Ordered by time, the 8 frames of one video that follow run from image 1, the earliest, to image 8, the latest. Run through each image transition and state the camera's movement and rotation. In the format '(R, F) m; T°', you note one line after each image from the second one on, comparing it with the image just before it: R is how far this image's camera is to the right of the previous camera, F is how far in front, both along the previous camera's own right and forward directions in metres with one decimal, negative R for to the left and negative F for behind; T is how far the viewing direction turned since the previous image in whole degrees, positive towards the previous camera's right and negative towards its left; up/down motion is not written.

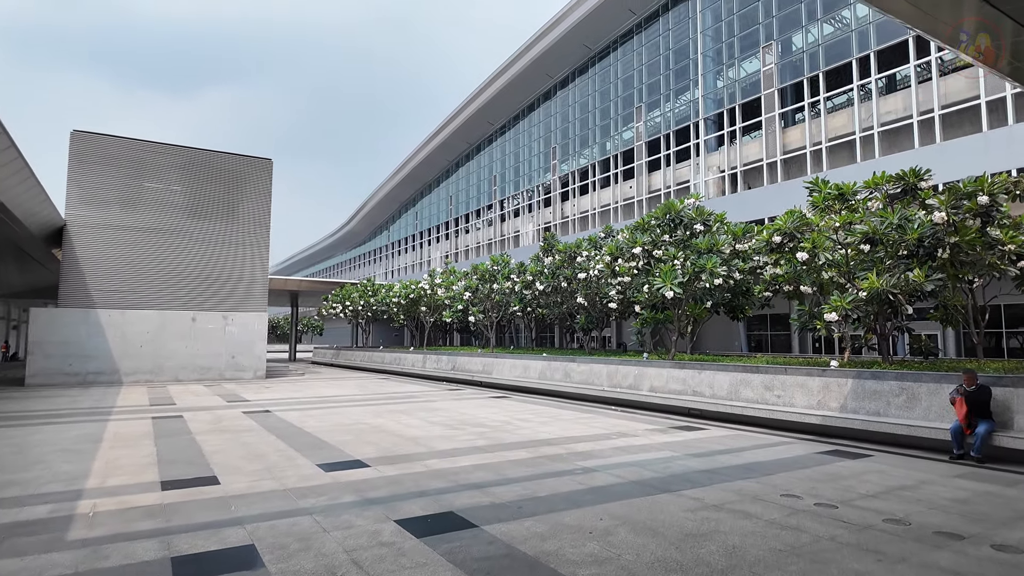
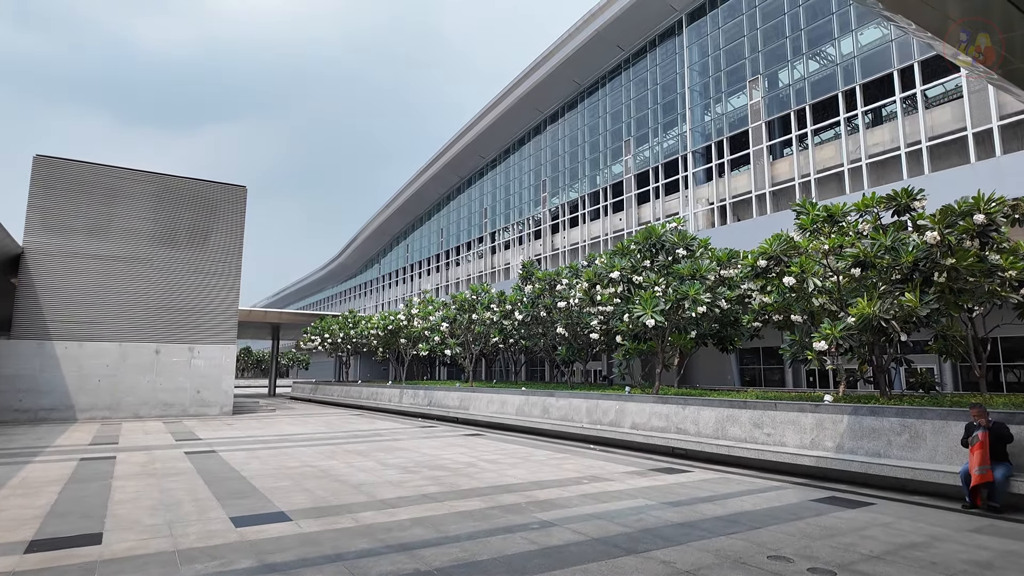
(+0.6, +1.0) m; +1°
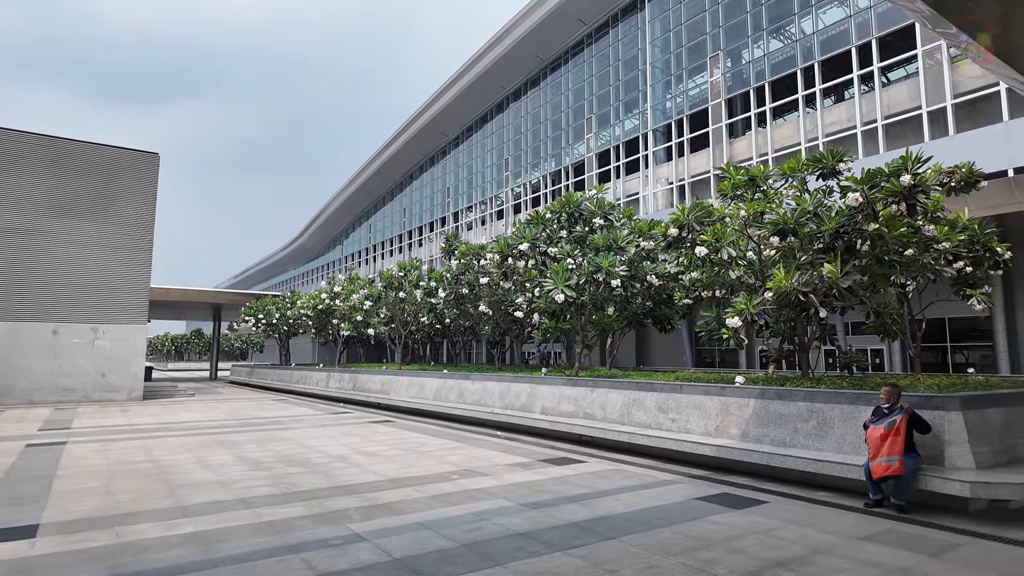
(+1.6, +1.3) m; +3°
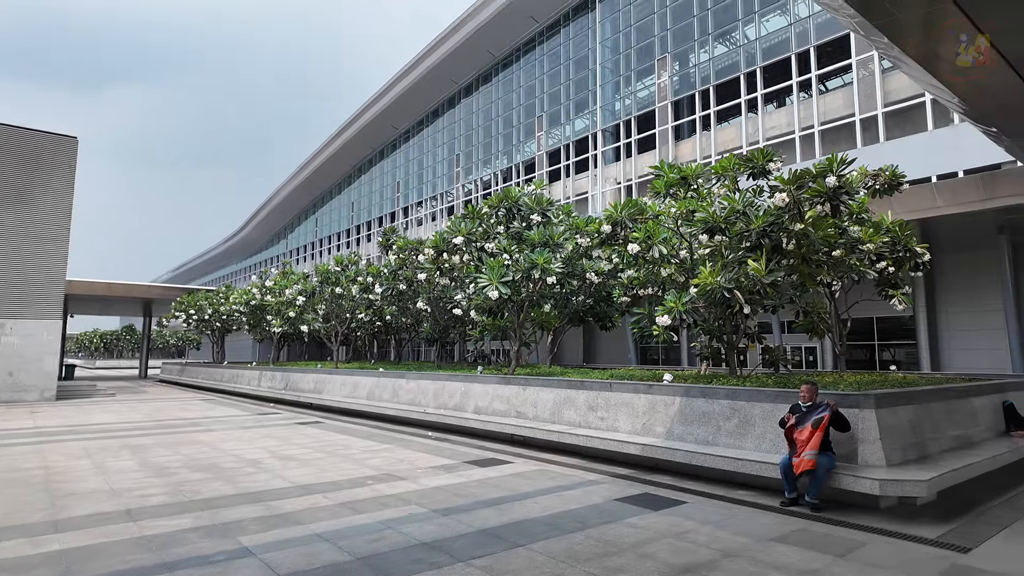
(+0.4, +0.3) m; +5°
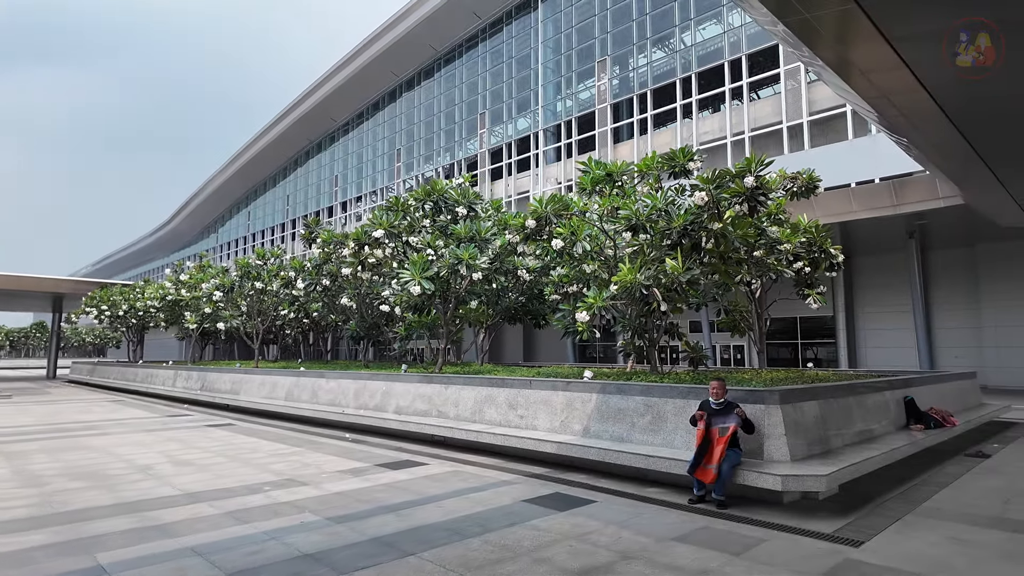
(+0.4, +0.3) m; +5°
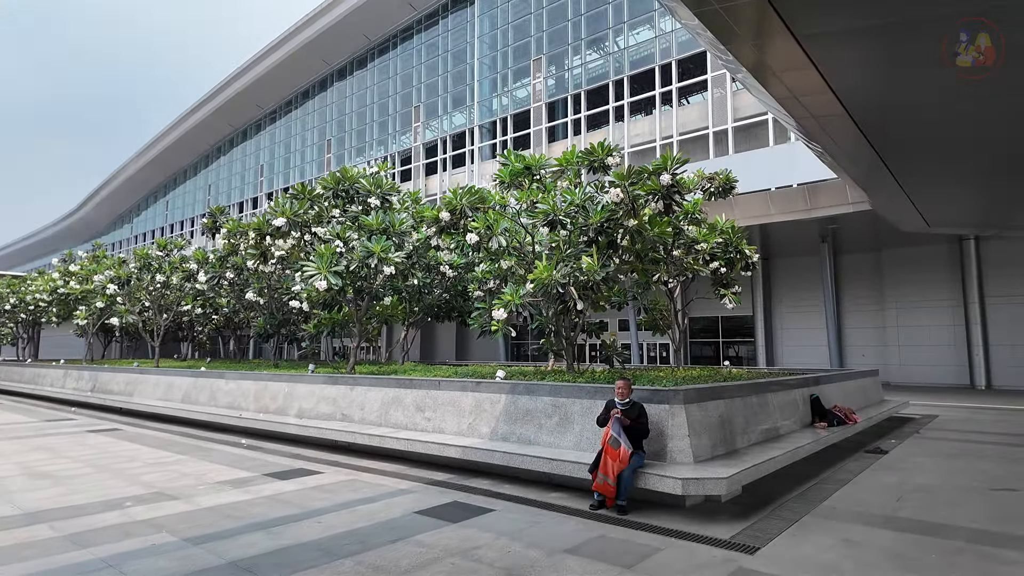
(+0.4, +0.4) m; +6°
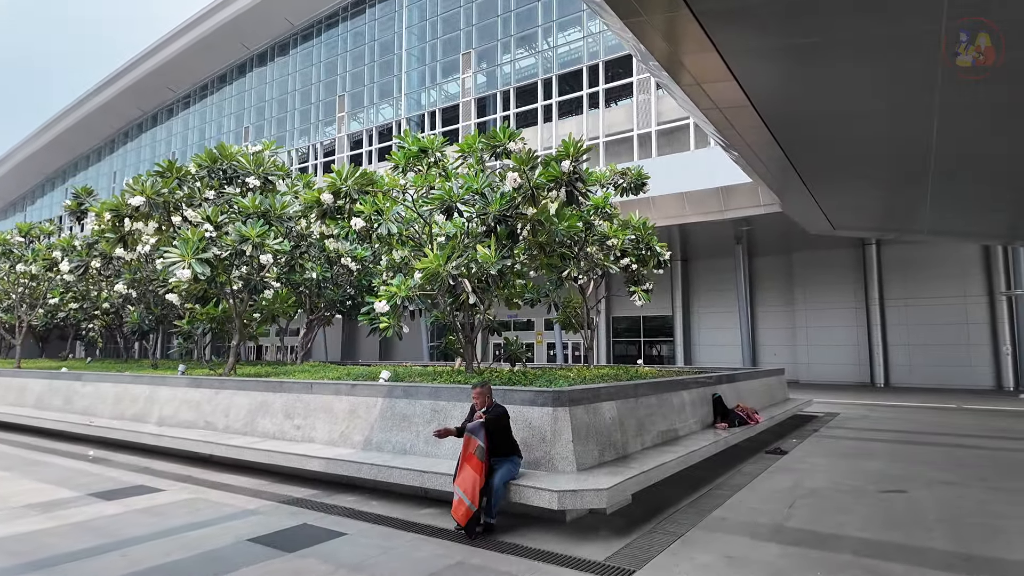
(+0.6, +0.7) m; +6°
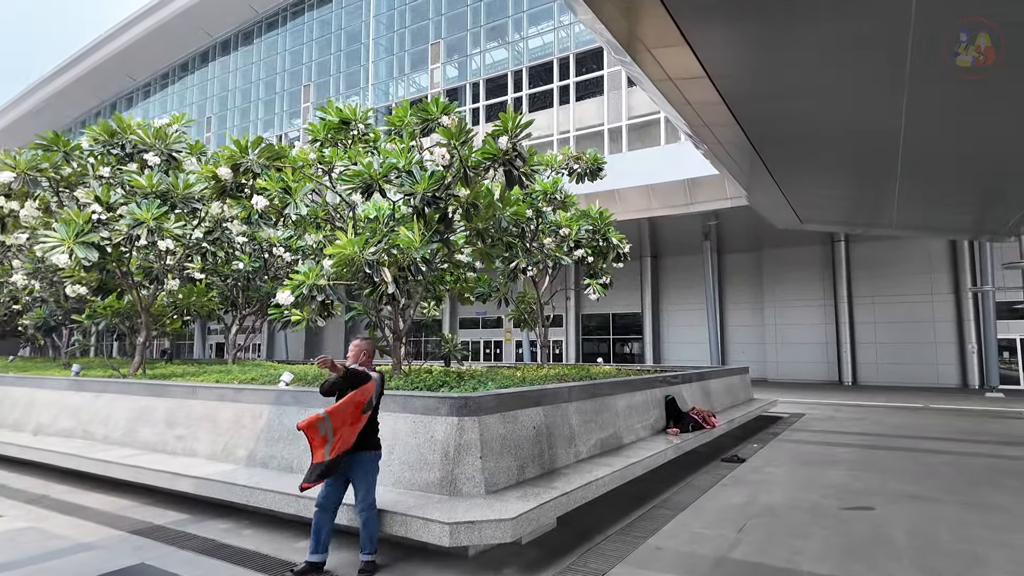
(+0.6, +1.0) m; +2°
